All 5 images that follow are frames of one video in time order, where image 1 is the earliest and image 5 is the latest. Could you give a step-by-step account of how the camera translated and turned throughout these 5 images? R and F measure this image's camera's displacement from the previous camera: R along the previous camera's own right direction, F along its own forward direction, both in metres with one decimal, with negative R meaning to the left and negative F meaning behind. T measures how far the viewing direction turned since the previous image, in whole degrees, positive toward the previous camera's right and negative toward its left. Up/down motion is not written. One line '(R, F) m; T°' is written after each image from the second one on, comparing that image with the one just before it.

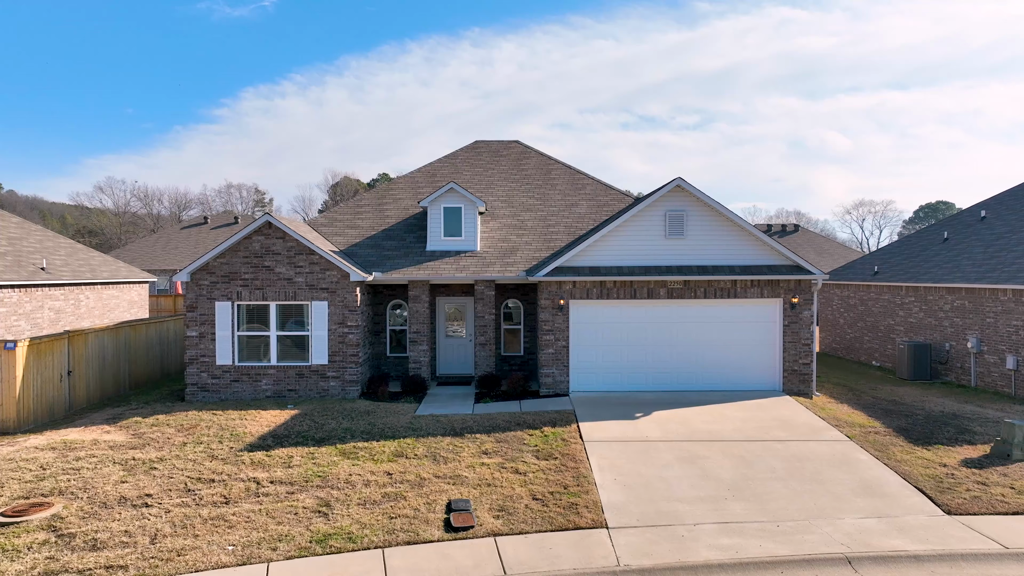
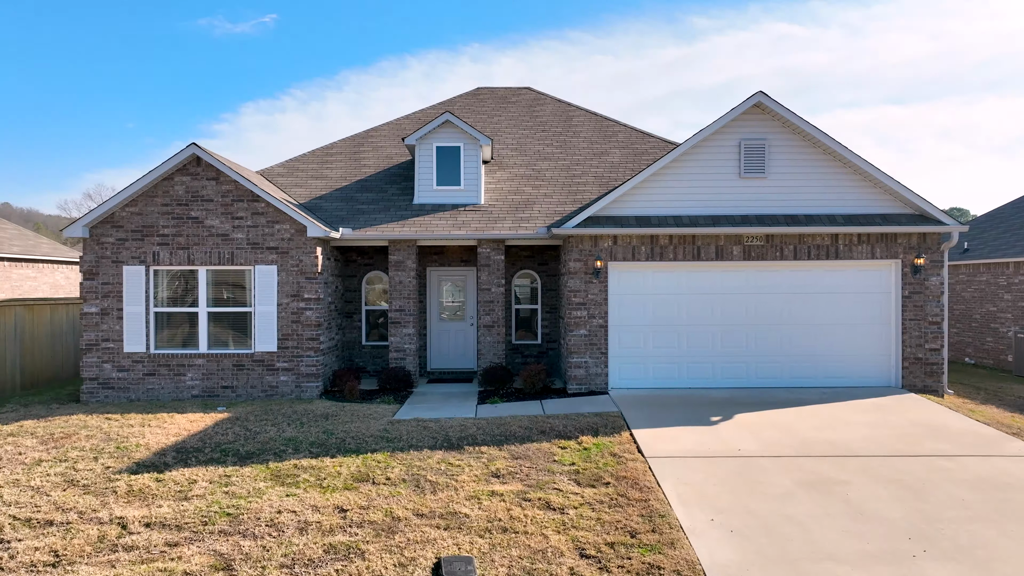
(-0.3, +3.8) m; 0°
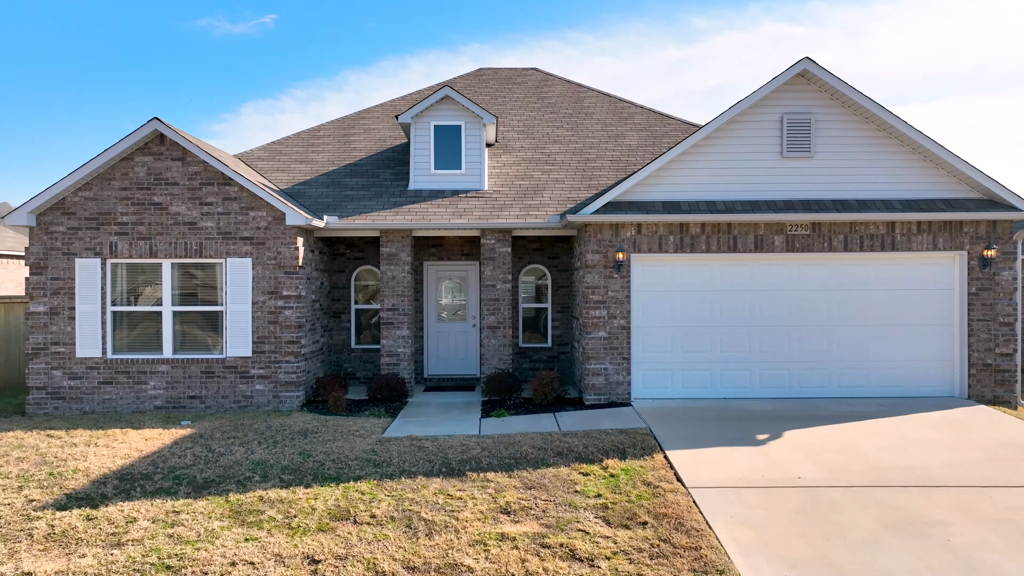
(-0.1, +1.3) m; 0°
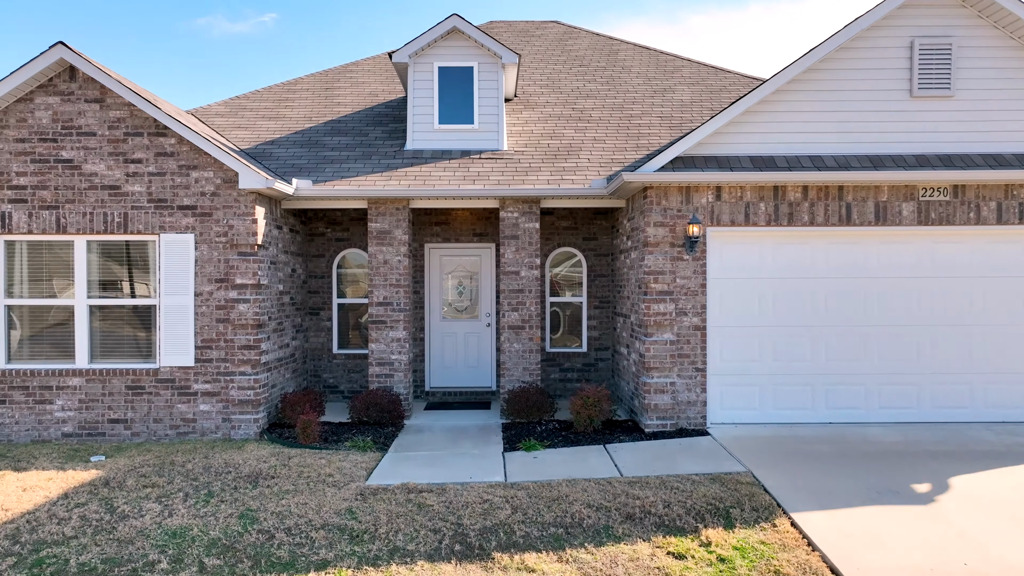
(-0.3, +2.3) m; 0°
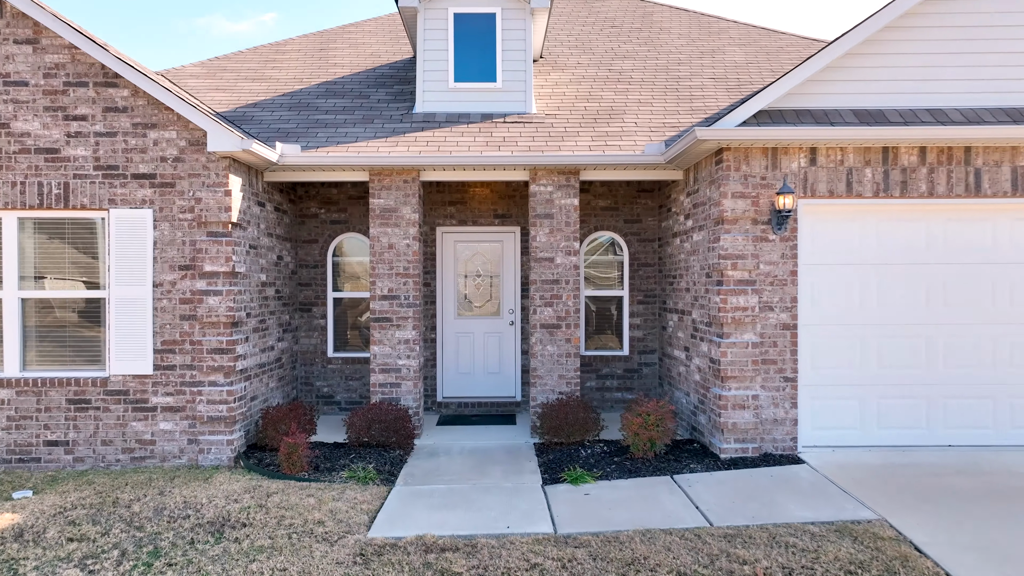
(-0.3, +1.4) m; 0°
